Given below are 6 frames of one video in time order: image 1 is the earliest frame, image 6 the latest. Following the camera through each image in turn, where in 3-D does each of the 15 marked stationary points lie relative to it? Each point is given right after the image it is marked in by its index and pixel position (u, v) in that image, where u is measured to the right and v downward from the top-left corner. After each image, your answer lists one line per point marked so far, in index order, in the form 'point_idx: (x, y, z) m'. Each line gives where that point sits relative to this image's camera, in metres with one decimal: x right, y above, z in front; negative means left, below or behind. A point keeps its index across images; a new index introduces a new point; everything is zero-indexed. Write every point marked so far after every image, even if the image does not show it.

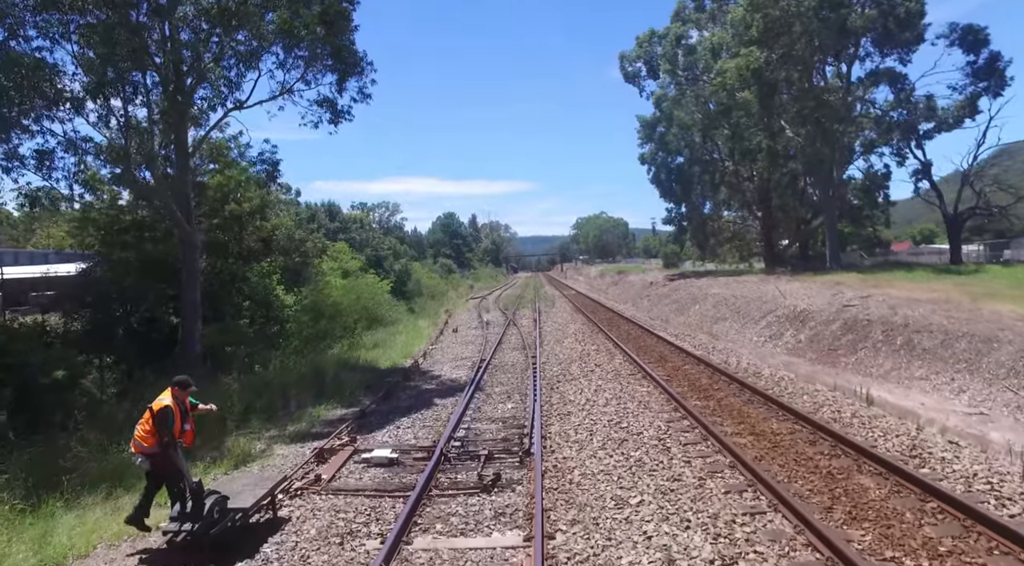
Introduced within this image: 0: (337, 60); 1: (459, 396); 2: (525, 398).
0: (-4.3, +5.4, +18.7) m
1: (-1.0, -2.2, +14.5) m
2: (+0.2, -2.1, +13.9) m
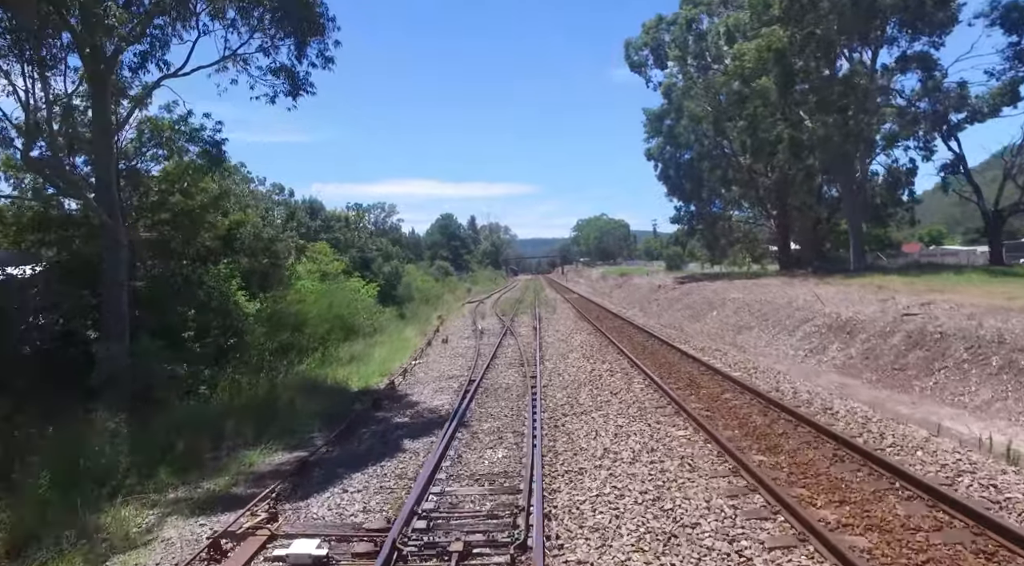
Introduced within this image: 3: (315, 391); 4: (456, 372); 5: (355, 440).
0: (-4.4, +5.3, +15.4) m
1: (-1.1, -2.3, +11.2) m
2: (+0.1, -2.2, +10.6) m
3: (-4.4, -2.5, +17.0) m
4: (-1.4, -2.2, +18.8) m
5: (-2.4, -2.4, +11.7) m
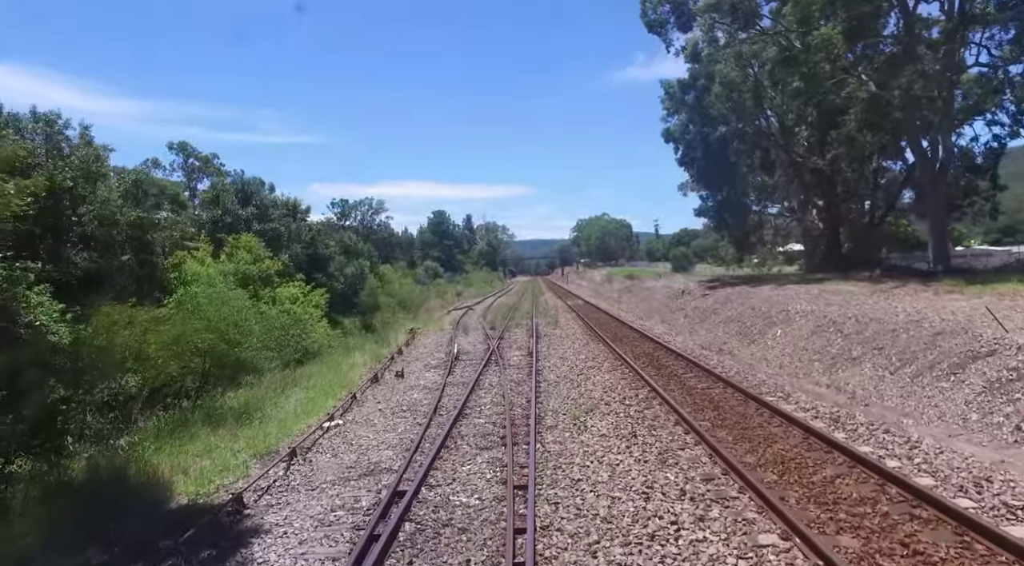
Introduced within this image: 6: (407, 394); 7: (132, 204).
0: (-4.7, +5.1, +6.9) m
1: (-1.5, -2.4, +2.7) m
2: (-0.2, -2.4, +2.1) m
3: (-4.7, -2.6, +8.5) m
4: (-1.7, -2.4, +10.4) m
5: (-2.8, -2.6, +3.2) m
6: (-2.2, -2.4, +16.5) m
7: (-9.0, +1.9, +18.3) m
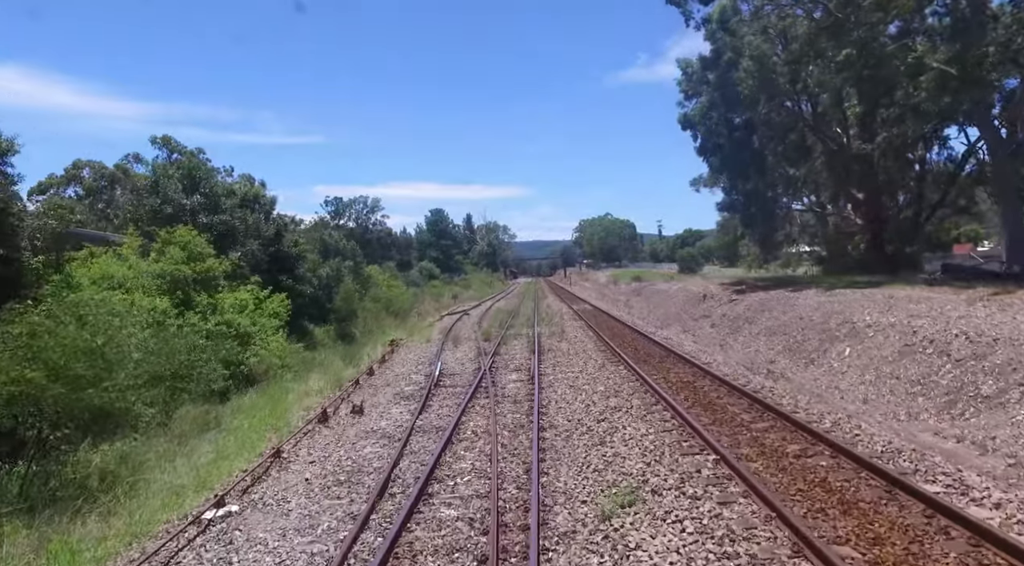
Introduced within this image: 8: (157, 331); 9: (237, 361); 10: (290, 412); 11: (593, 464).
0: (-4.8, +5.0, +2.1) m
1: (-1.6, -2.5, -2.2) m
2: (-0.4, -2.4, -2.7) m
3: (-4.9, -2.7, +3.7) m
4: (-1.8, -2.5, +5.5) m
5: (-2.9, -2.7, -1.6) m
6: (-2.3, -2.5, +11.7) m
7: (-9.1, +1.8, +13.5) m
8: (-7.0, -1.0, +15.2) m
9: (-6.5, -1.8, +18.4) m
10: (-4.4, -2.5, +15.1) m
11: (+1.0, -2.2, +9.3) m
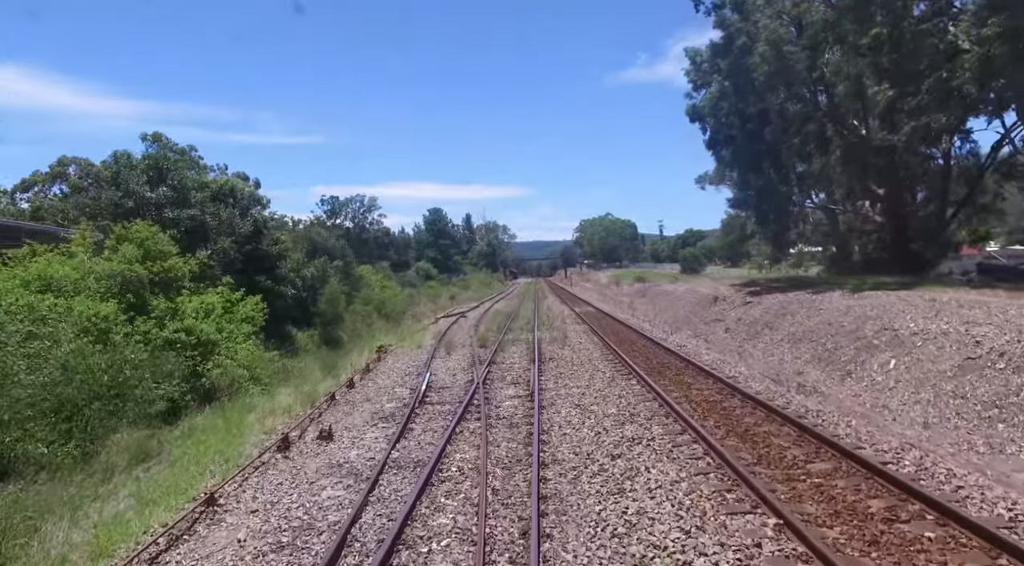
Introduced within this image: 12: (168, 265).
0: (-4.9, +5.0, -0.2) m
1: (-1.7, -2.5, -4.4) m
2: (-0.4, -2.5, -5.0) m
3: (-4.9, -2.7, +1.4) m
4: (-1.9, -2.5, +3.2) m
5: (-3.0, -2.7, -3.9) m
6: (-2.4, -2.5, +9.4) m
7: (-9.2, +1.8, +11.2) m
8: (-7.1, -1.0, +12.9) m
9: (-6.6, -1.9, +16.1) m
10: (-4.4, -2.6, +12.9) m
11: (+0.9, -2.2, +7.0) m
12: (-8.4, +0.4, +18.7) m
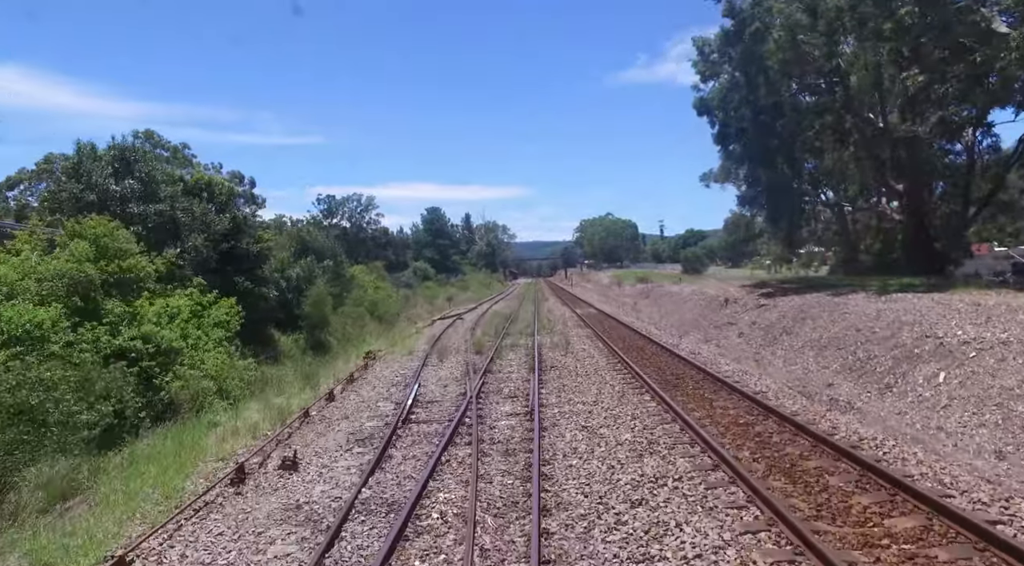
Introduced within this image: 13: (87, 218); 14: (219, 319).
0: (-5.0, +5.0, -2.1) m
1: (-1.7, -2.6, -6.3) m
2: (-0.5, -2.5, -6.9) m
3: (-5.0, -2.8, -0.5) m
4: (-2.0, -2.5, +1.3) m
5: (-3.0, -2.7, -5.8) m
6: (-2.5, -2.6, +7.5) m
7: (-9.2, +1.7, +9.3) m
8: (-7.1, -1.0, +11.0) m
9: (-6.7, -1.9, +14.2) m
10: (-4.5, -2.6, +11.0) m
11: (+0.8, -2.2, +5.1) m
12: (-8.4, +0.4, +16.8) m
13: (-9.9, +1.5, +18.3) m
14: (-7.5, -0.9, +19.7) m
